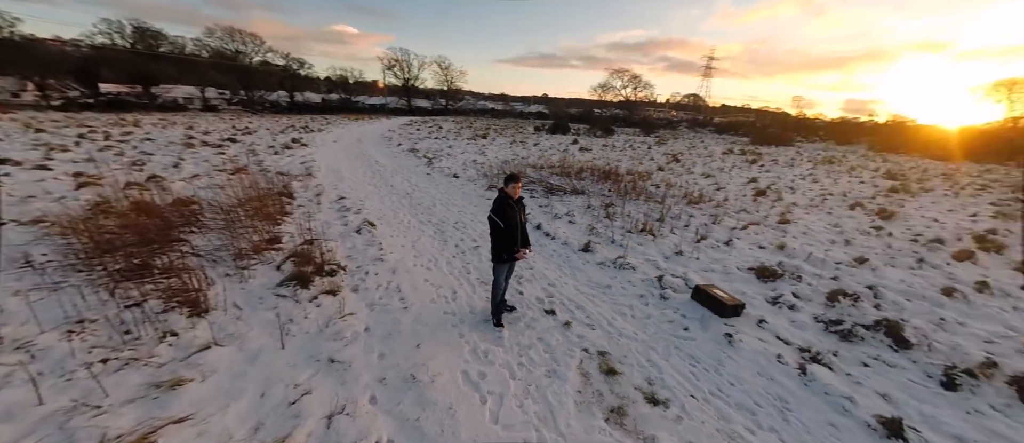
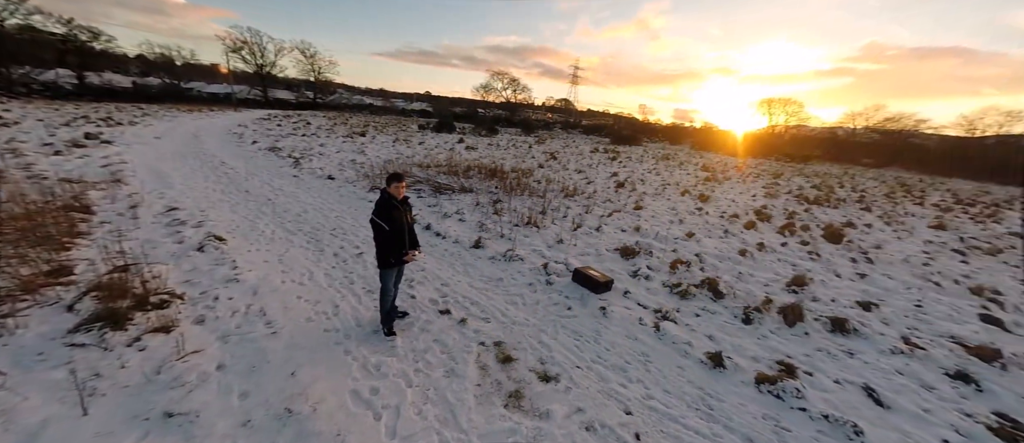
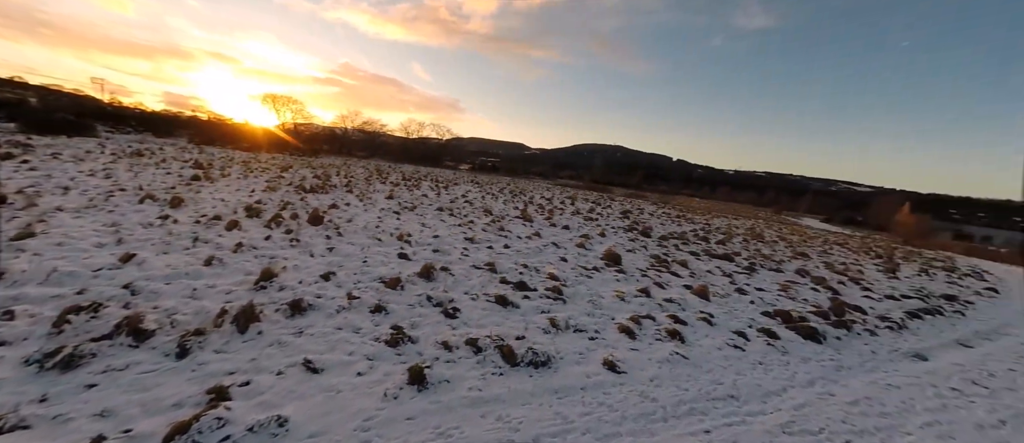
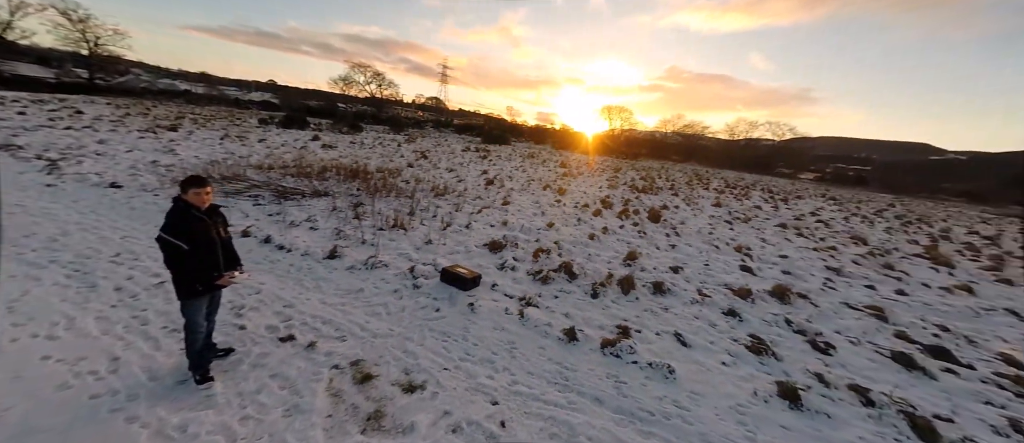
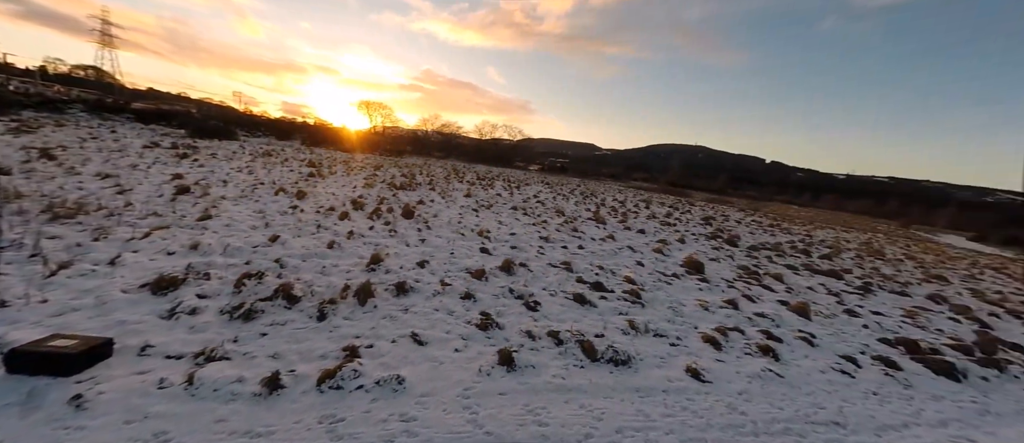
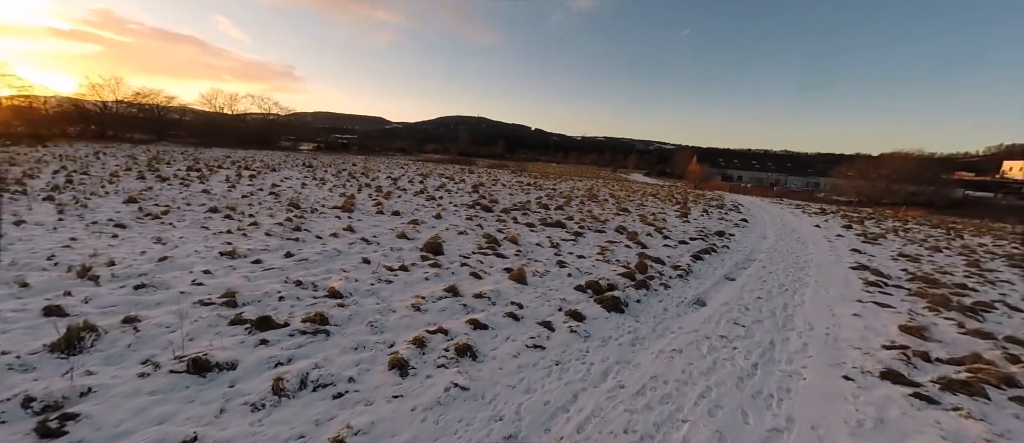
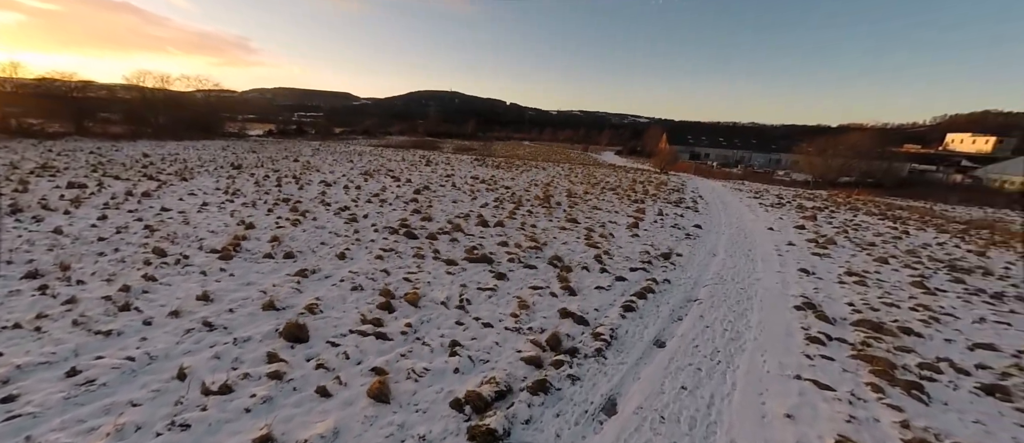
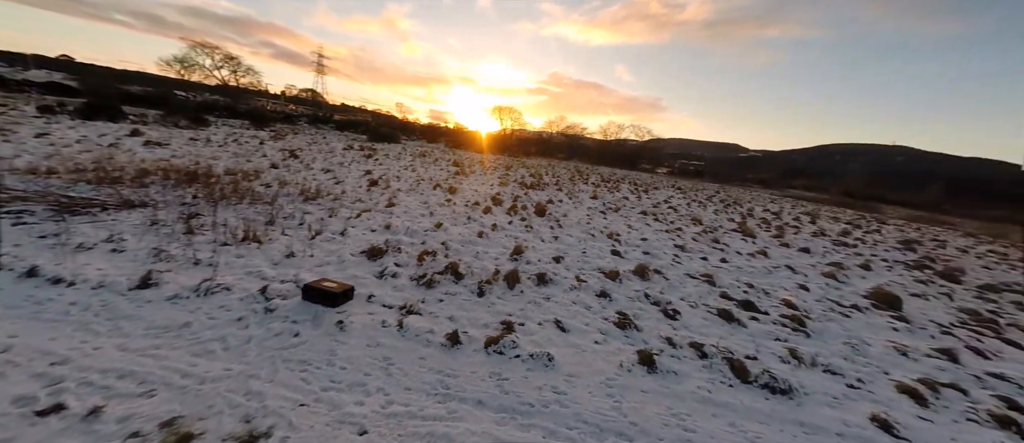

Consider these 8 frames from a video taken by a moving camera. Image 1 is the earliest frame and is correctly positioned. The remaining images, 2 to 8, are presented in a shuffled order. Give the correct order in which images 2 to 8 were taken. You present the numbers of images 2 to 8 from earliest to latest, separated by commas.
2, 4, 8, 5, 3, 6, 7
